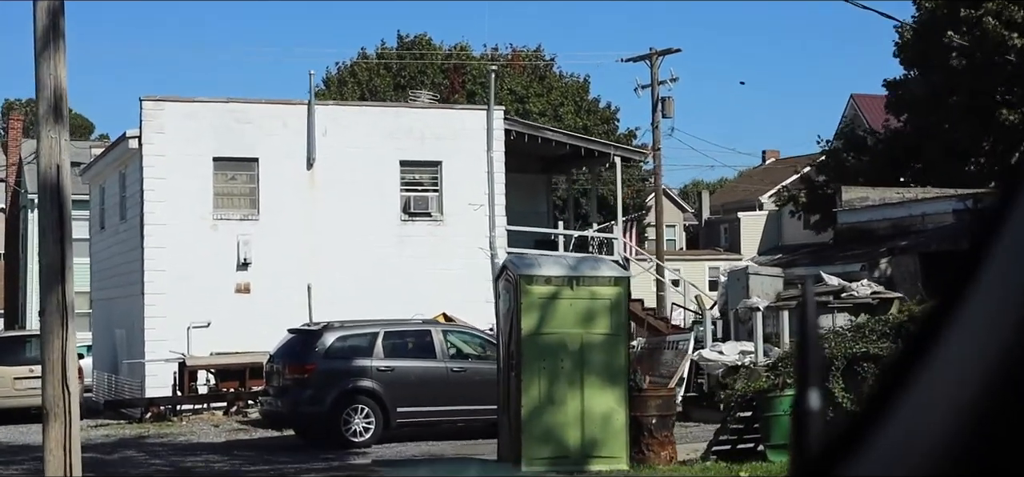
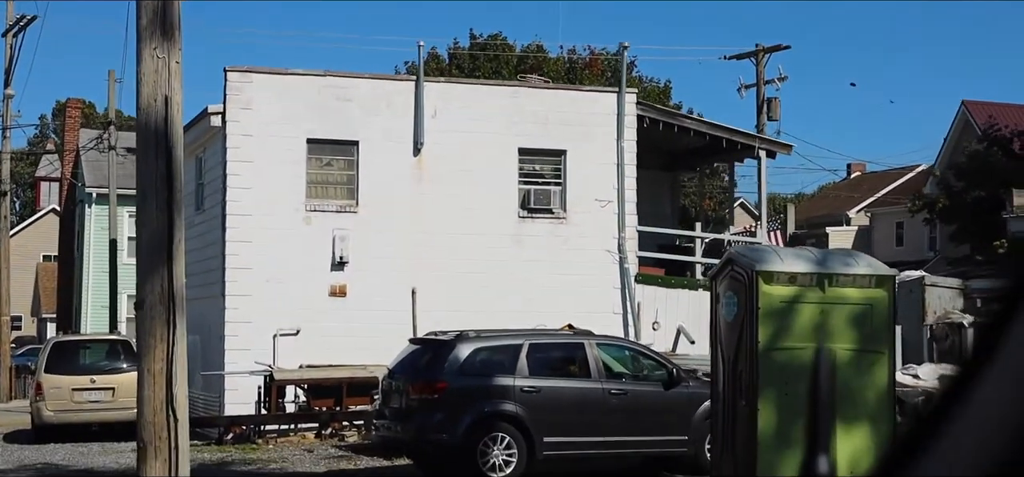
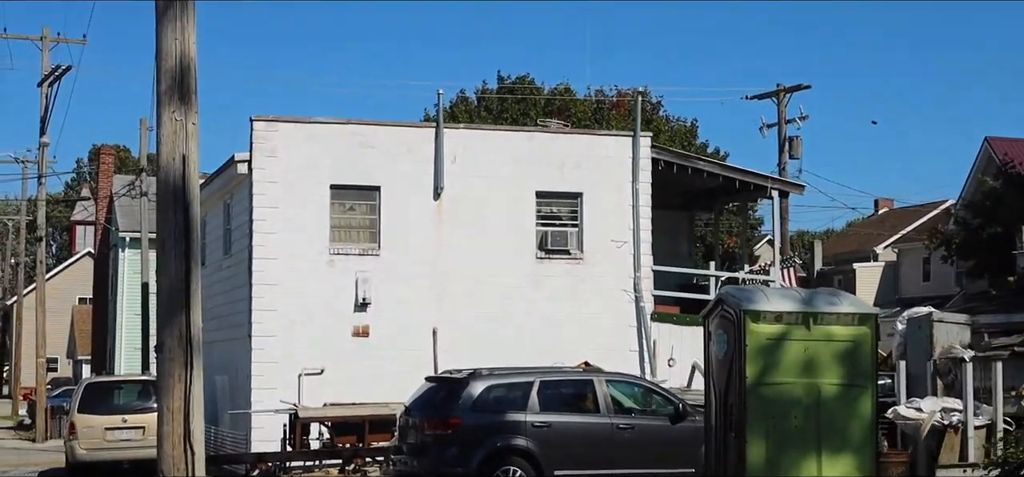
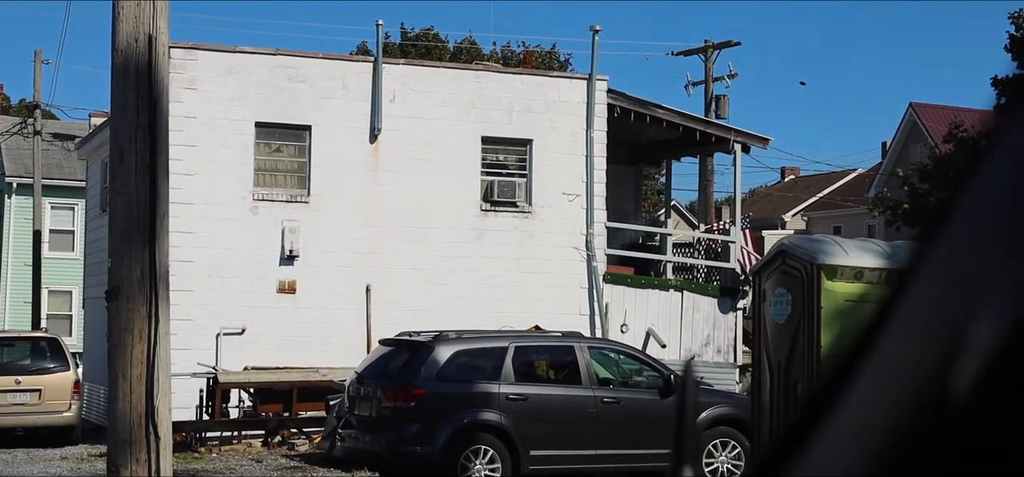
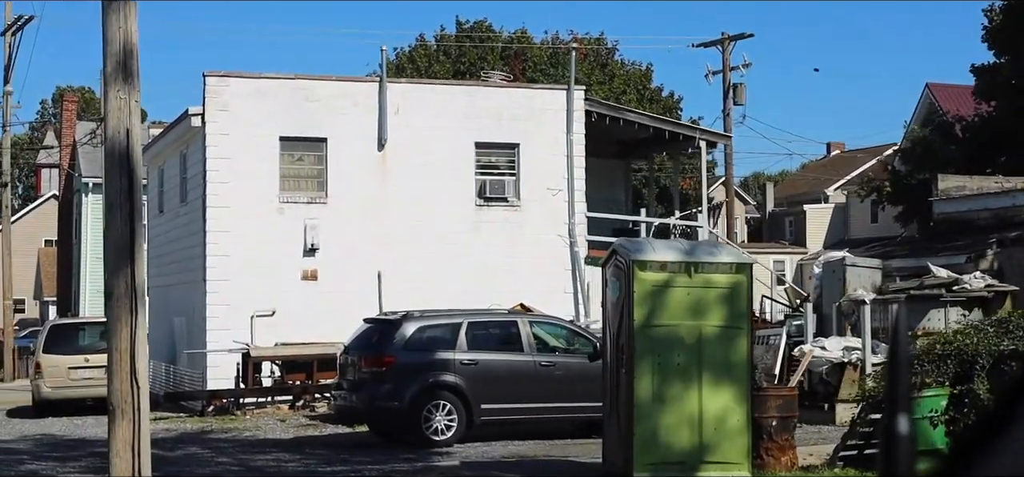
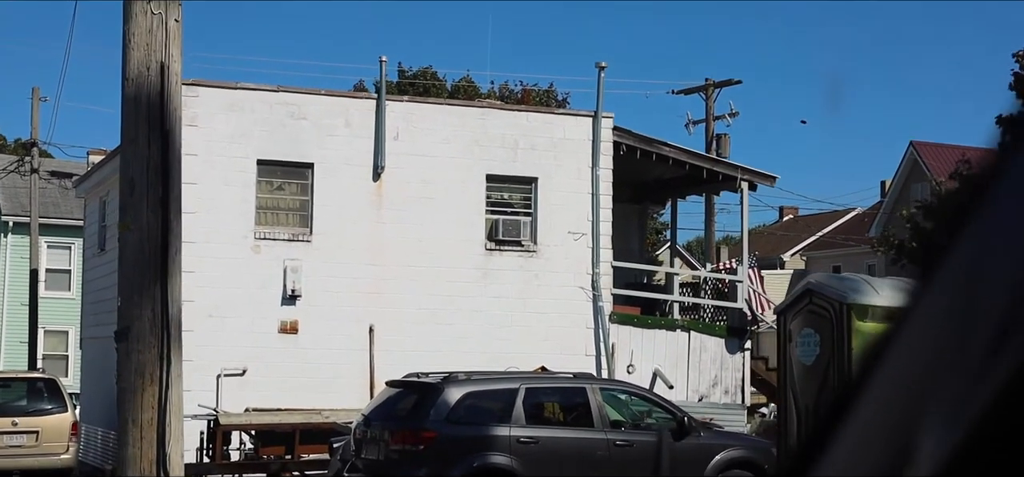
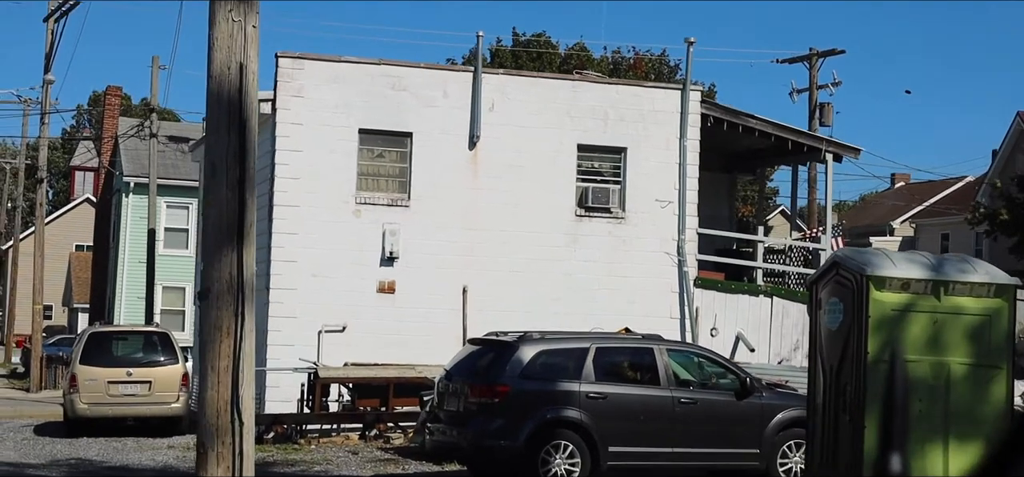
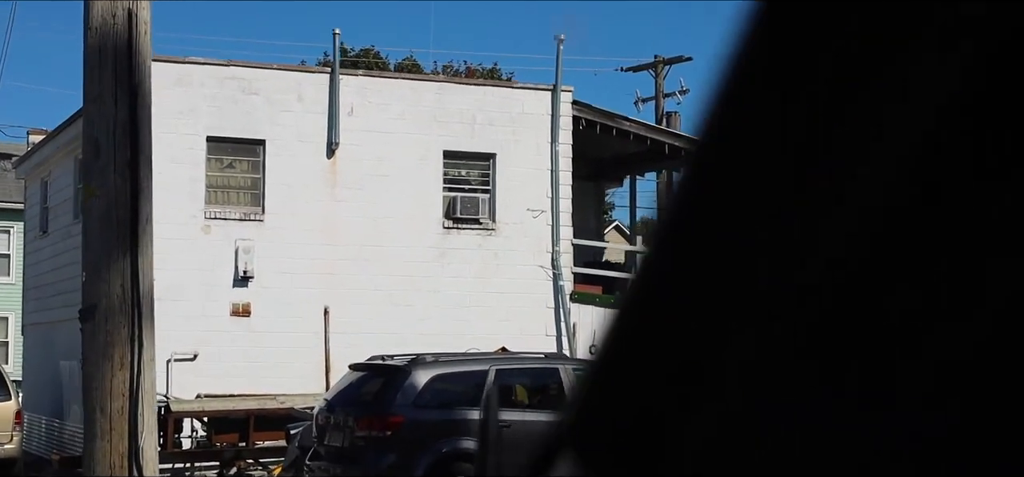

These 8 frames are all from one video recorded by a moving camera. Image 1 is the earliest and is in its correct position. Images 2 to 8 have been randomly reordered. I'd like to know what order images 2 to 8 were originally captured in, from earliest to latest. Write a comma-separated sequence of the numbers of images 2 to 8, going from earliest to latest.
5, 3, 2, 7, 4, 6, 8
